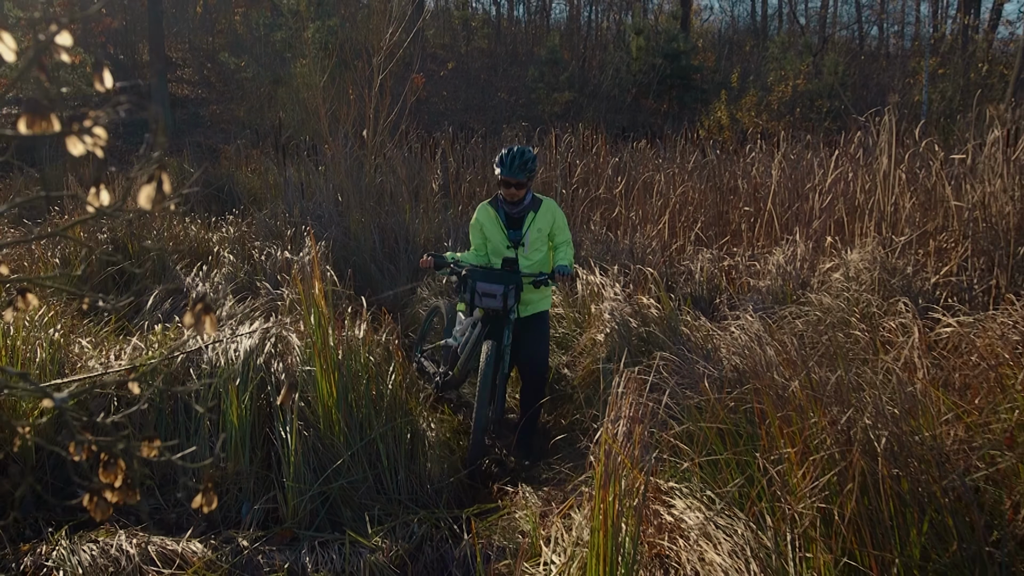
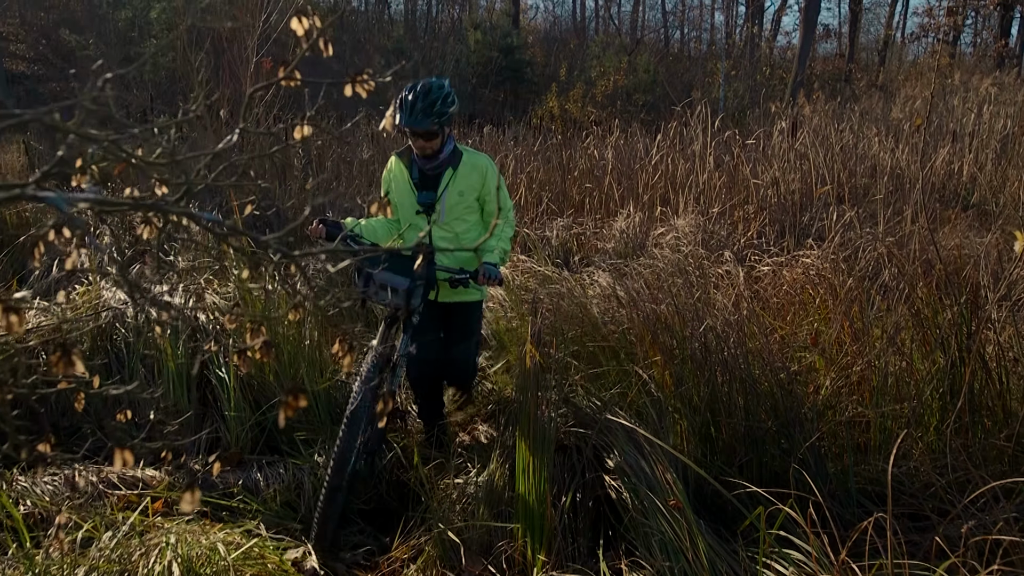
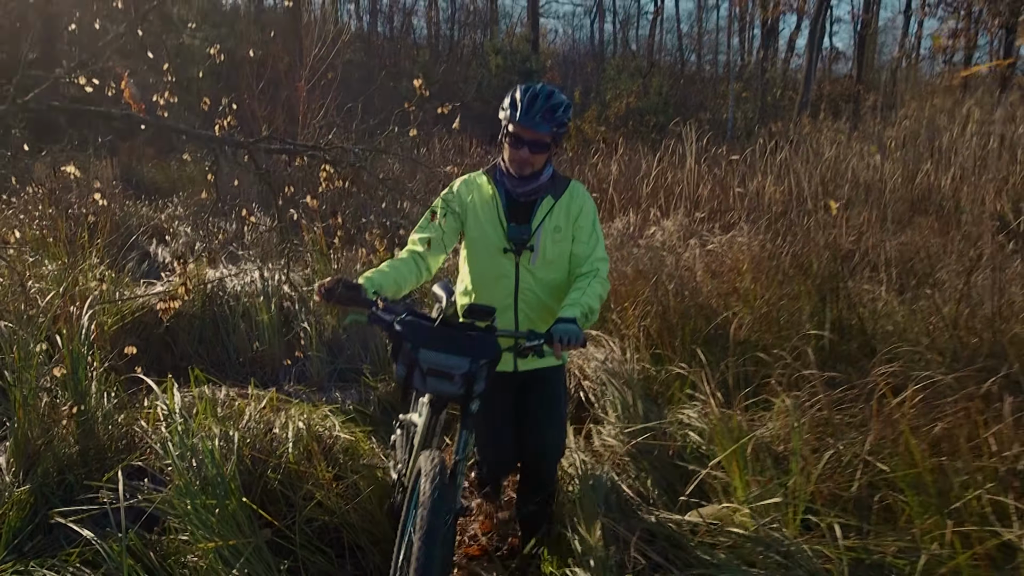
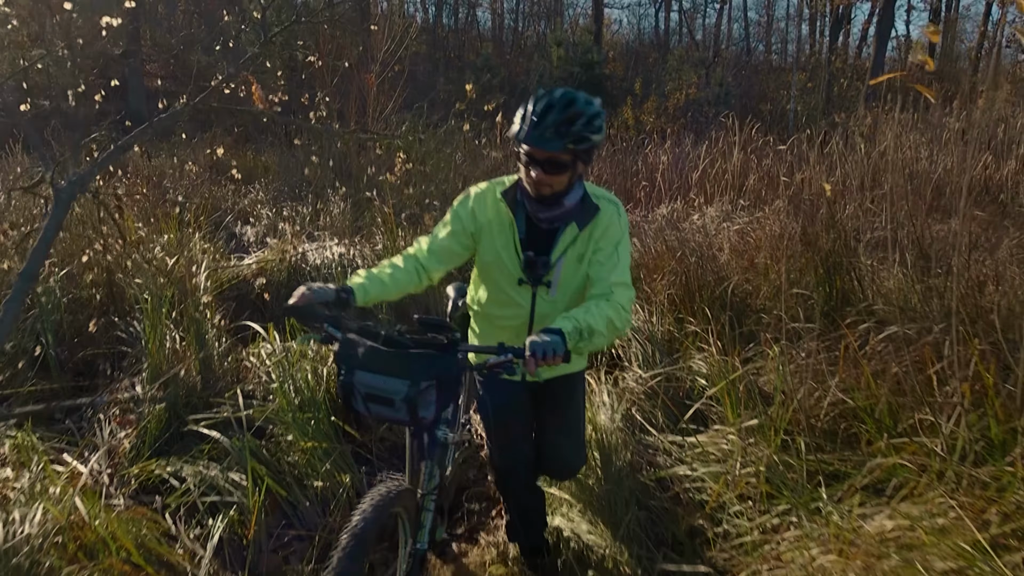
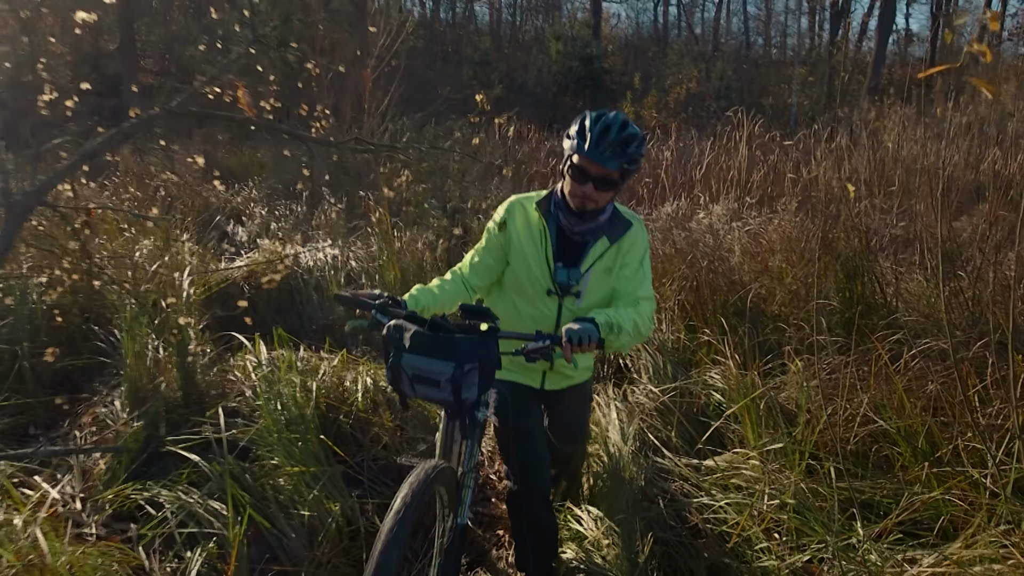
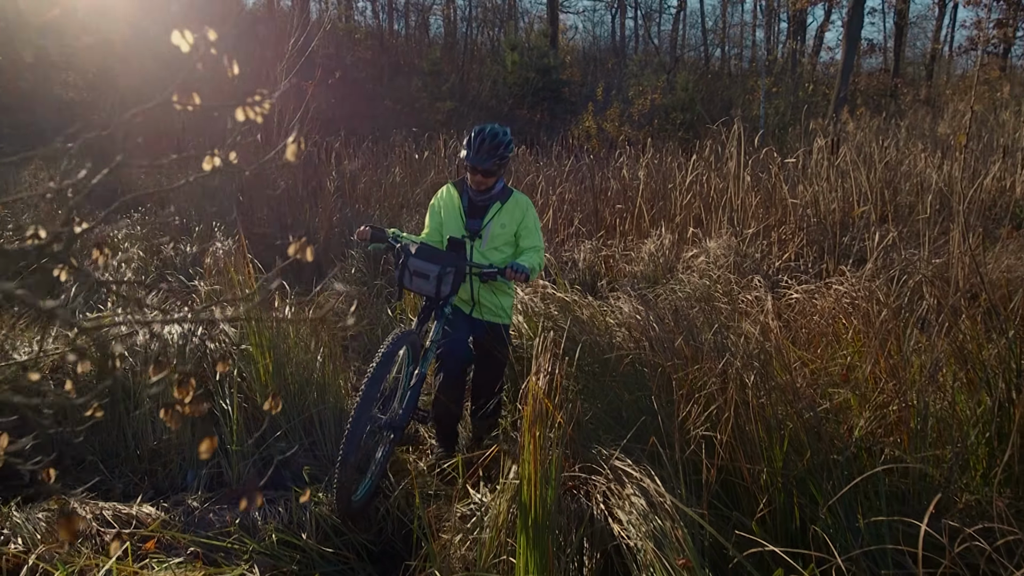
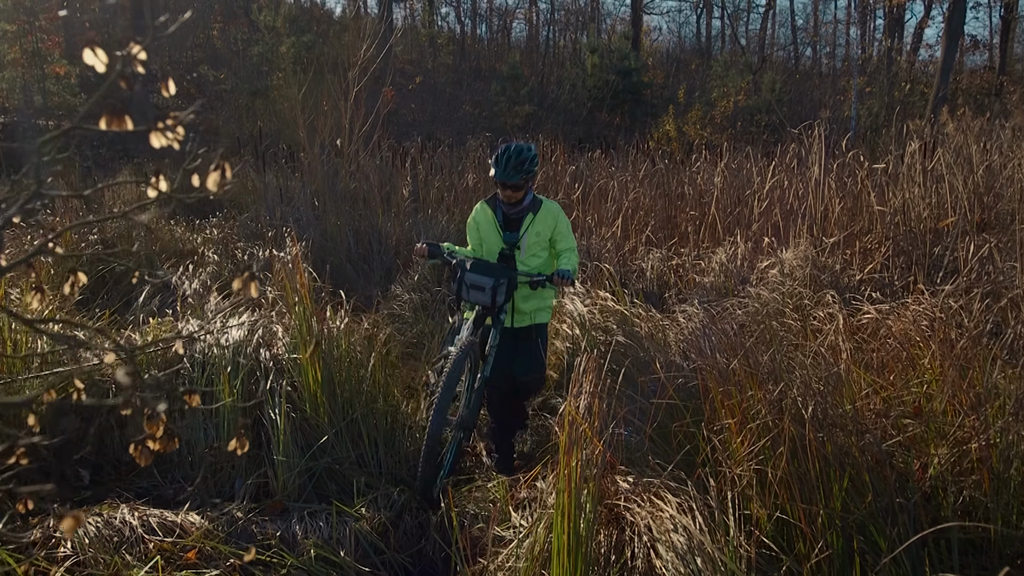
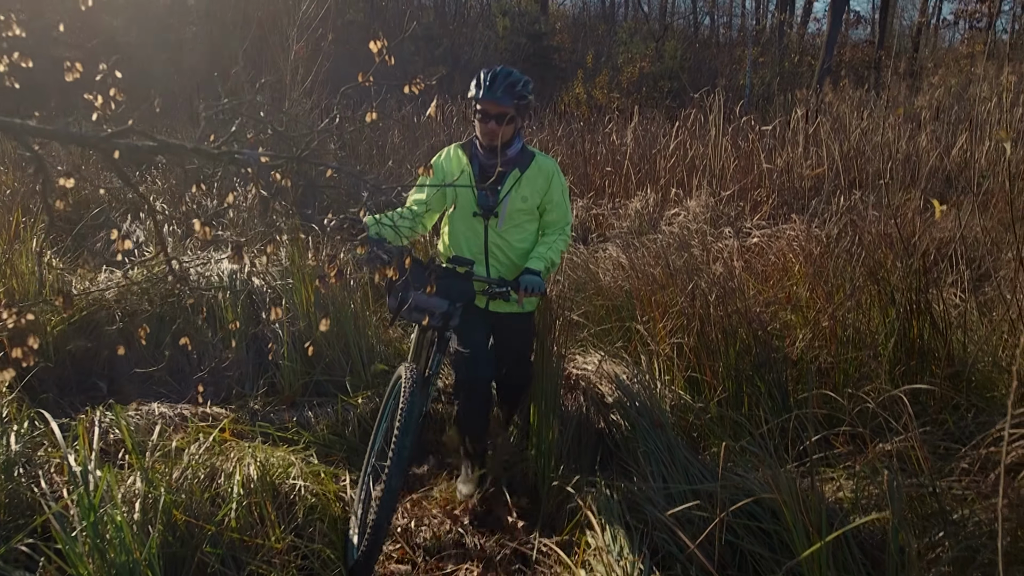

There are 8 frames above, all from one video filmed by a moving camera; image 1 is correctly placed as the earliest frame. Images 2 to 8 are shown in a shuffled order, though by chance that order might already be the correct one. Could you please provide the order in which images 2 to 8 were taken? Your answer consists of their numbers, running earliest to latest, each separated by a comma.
7, 6, 2, 8, 3, 5, 4
